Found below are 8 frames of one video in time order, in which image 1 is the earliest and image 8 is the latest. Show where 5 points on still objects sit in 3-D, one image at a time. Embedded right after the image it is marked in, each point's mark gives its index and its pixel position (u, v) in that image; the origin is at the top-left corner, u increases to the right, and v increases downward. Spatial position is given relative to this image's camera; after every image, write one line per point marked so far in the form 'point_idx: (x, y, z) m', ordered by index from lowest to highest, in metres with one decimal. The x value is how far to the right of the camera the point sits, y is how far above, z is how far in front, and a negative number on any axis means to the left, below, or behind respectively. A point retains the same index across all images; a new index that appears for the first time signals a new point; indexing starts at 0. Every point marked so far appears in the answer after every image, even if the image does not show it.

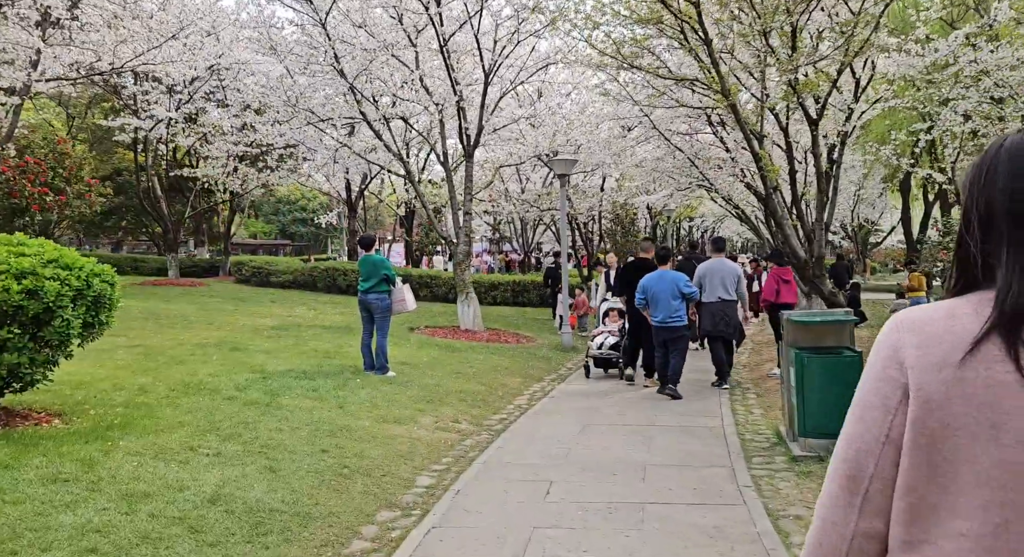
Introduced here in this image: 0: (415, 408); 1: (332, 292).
0: (-0.9, -1.2, +8.4) m
1: (-3.9, -0.3, +19.7) m
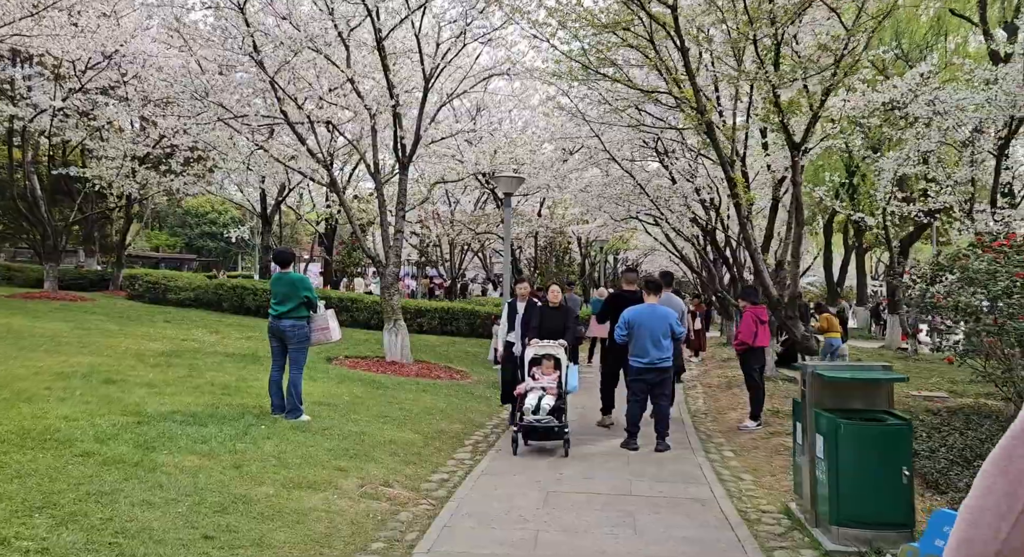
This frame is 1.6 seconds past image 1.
0: (-1.3, -1.3, +6.6) m
1: (-5.2, -0.7, +17.7) m
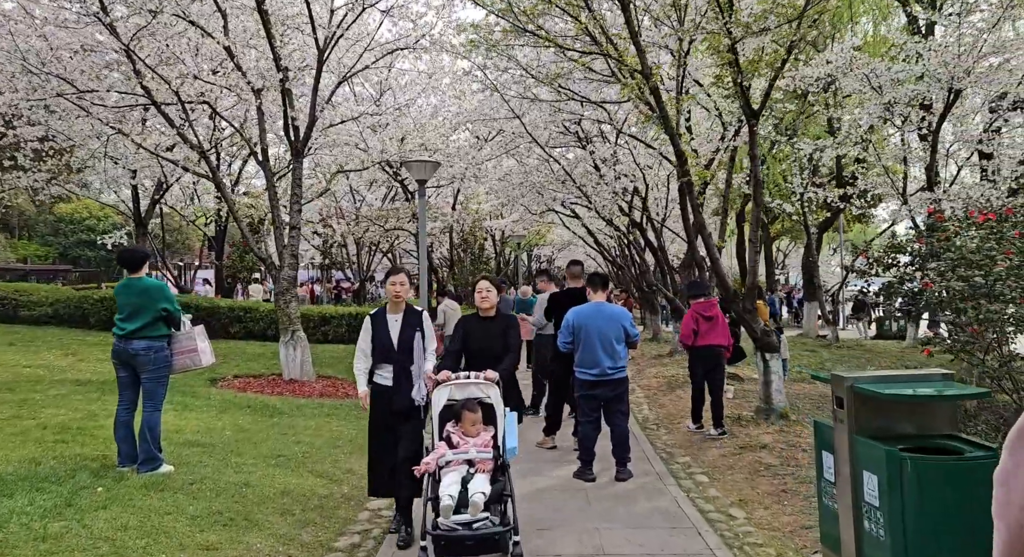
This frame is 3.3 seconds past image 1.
0: (-1.6, -1.4, +4.8) m
1: (-6.7, -0.8, +15.4) m
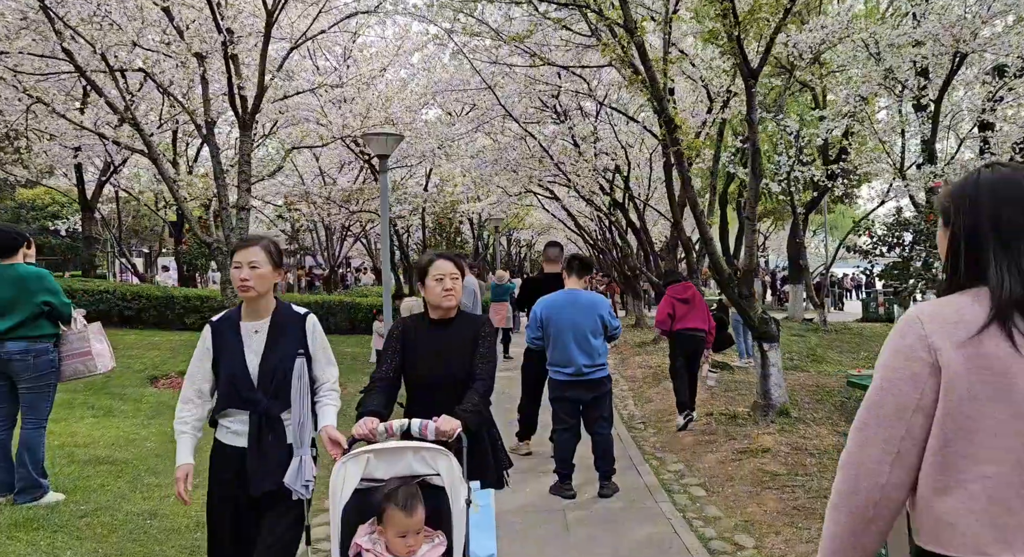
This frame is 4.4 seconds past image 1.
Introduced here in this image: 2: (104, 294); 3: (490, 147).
0: (-1.8, -1.3, +3.7) m
1: (-7.1, -0.7, +14.2) m
2: (-7.3, -0.3, +16.6) m
3: (-0.4, +2.3, +16.1) m
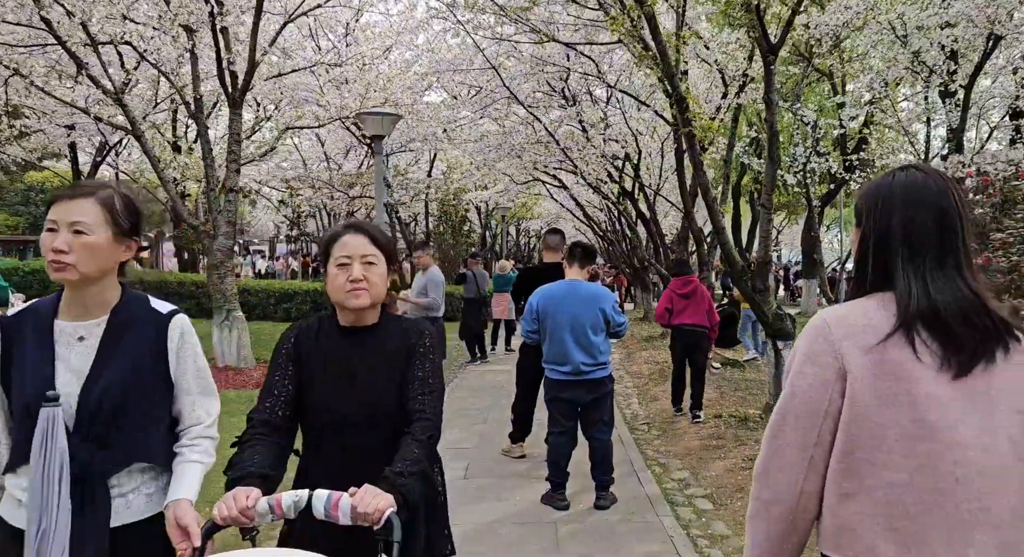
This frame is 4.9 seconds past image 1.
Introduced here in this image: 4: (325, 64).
0: (-1.9, -1.2, +3.2) m
1: (-7.0, -0.4, +13.8) m
2: (-7.3, 0.0, +16.2) m
3: (-0.3, +2.5, +15.5) m
4: (-2.7, +3.1, +13.2) m
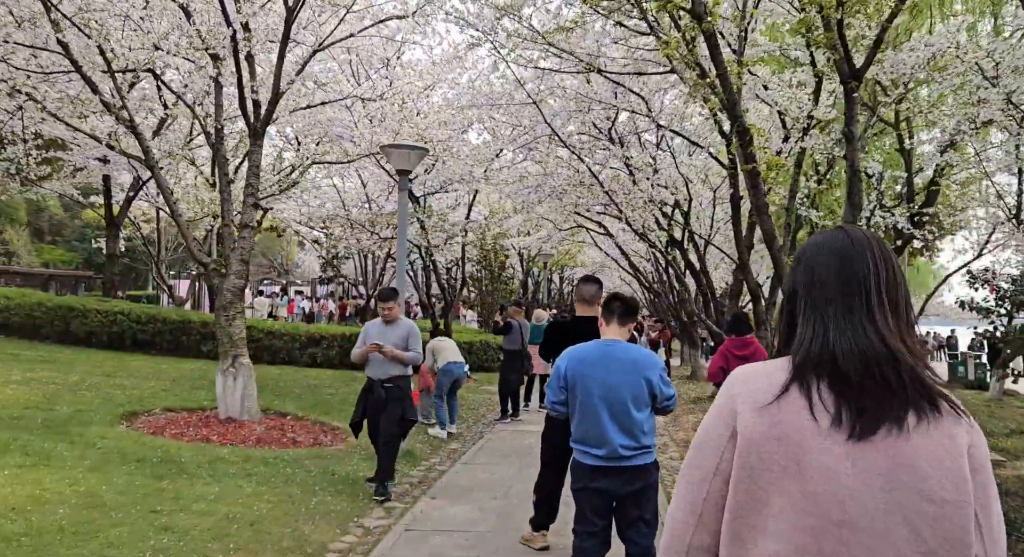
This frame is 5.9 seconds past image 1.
0: (-1.9, -1.3, +2.2) m
1: (-6.5, -0.9, +13.1) m
2: (-6.6, -0.6, +15.5) m
3: (+0.4, +1.7, +14.6) m
4: (-2.1, +2.5, +12.4) m
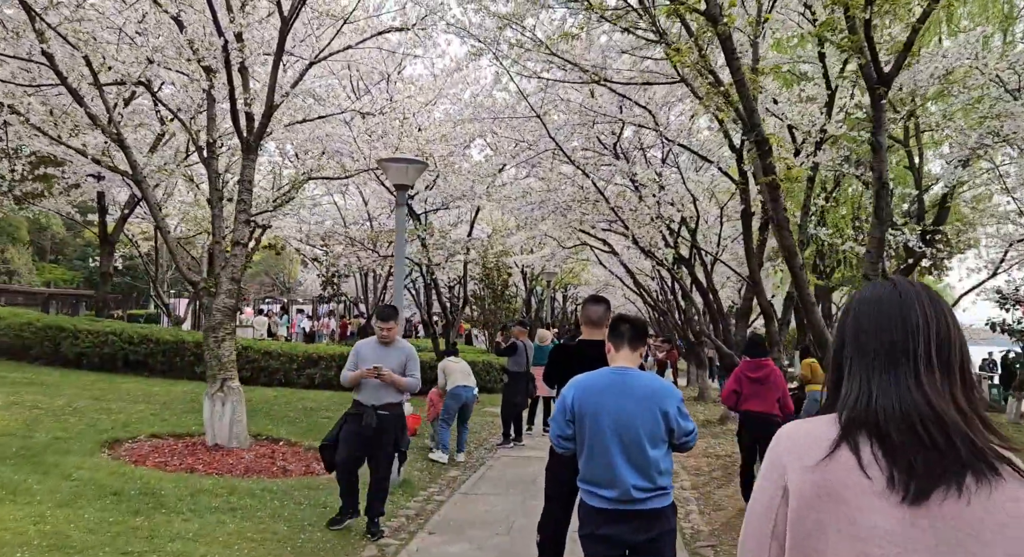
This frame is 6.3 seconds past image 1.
0: (-1.9, -1.4, +1.8) m
1: (-6.5, -1.2, +12.6) m
2: (-6.6, -0.9, +15.1) m
3: (+0.5, +1.4, +14.3) m
4: (-2.1, +2.2, +12.0) m
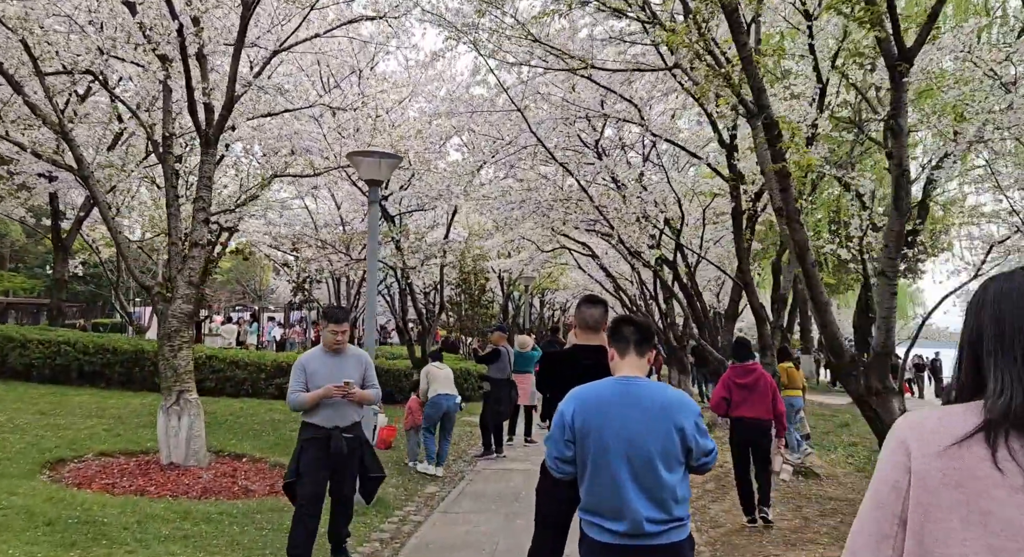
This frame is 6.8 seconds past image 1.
0: (-1.9, -1.4, +1.1) m
1: (-6.7, -1.3, +11.8) m
2: (-6.9, -1.0, +14.3) m
3: (+0.1, +1.3, +13.7) m
4: (-2.3, +2.1, +11.4) m
